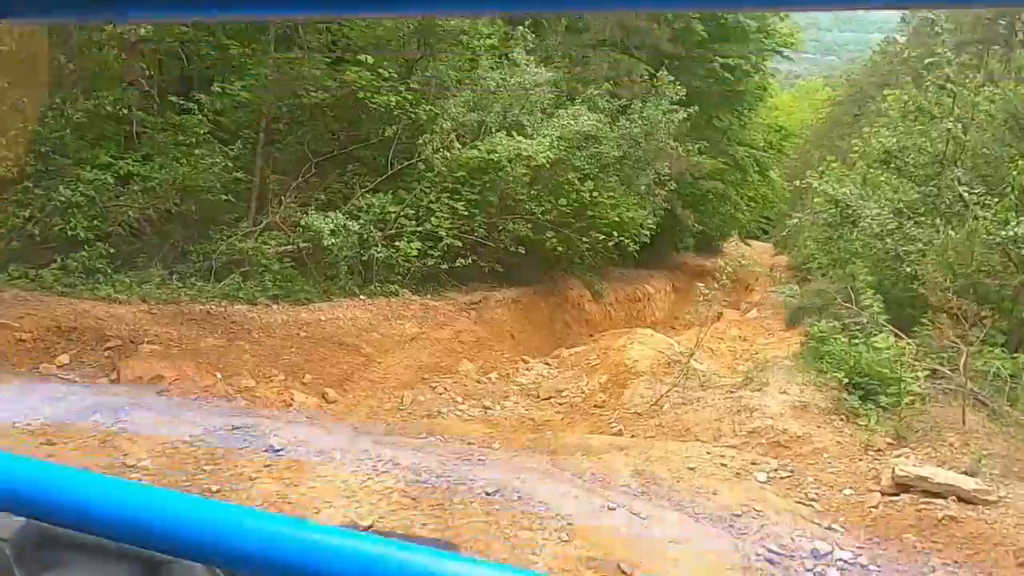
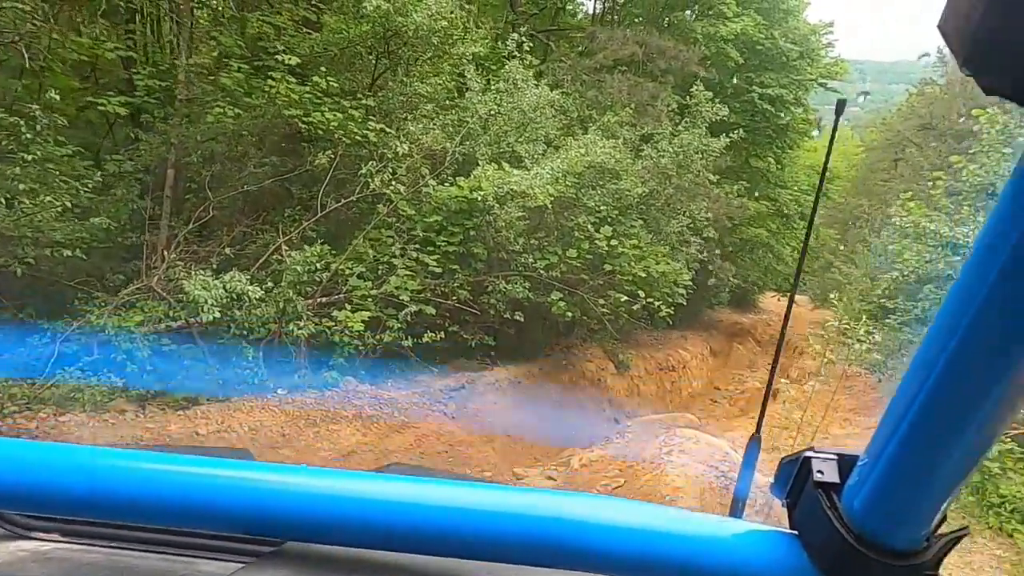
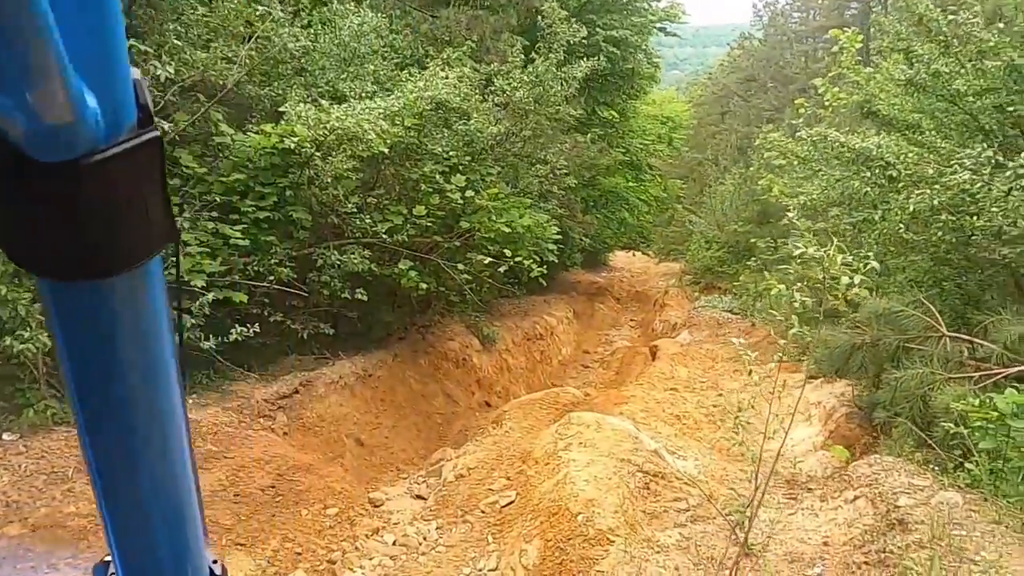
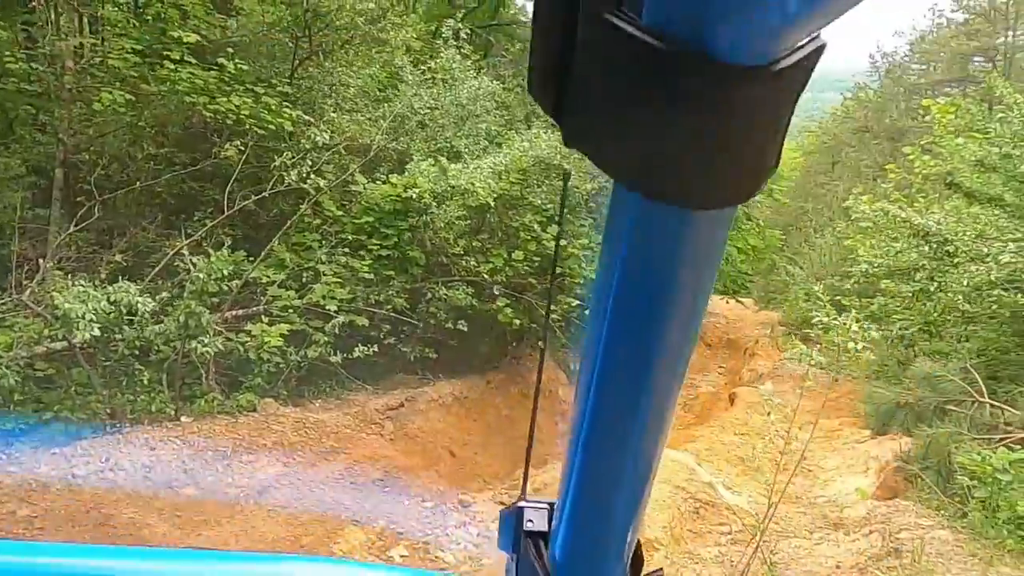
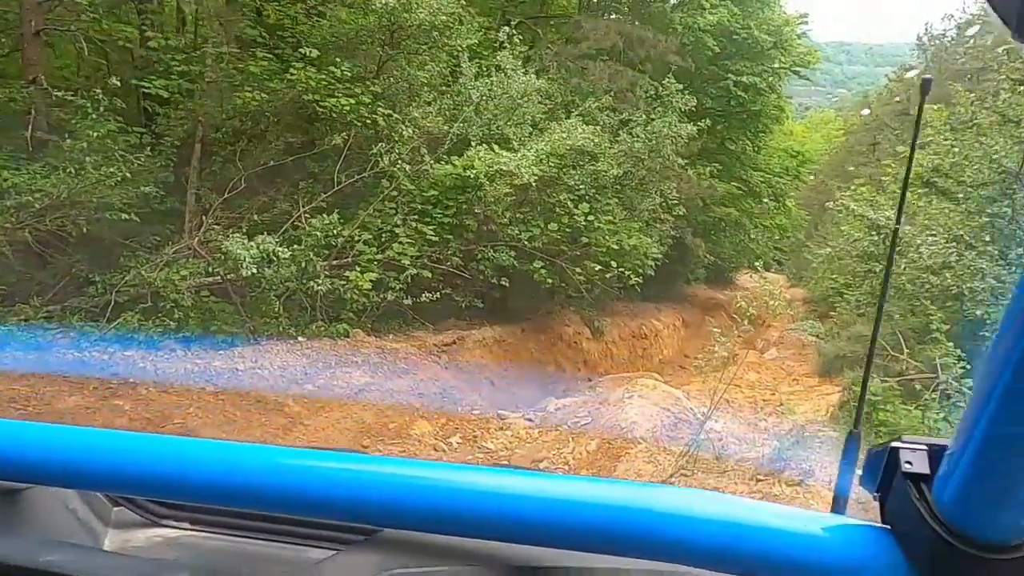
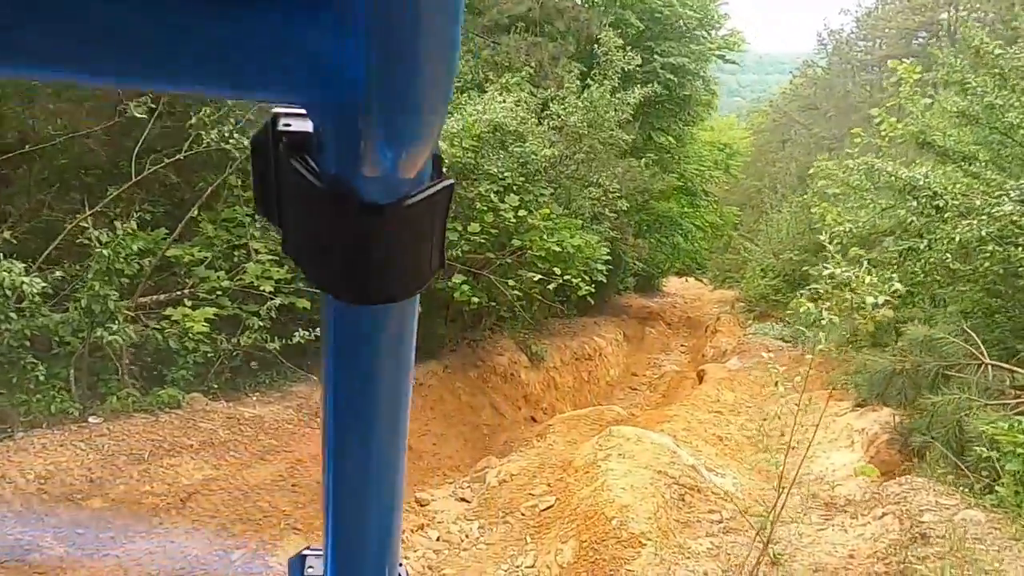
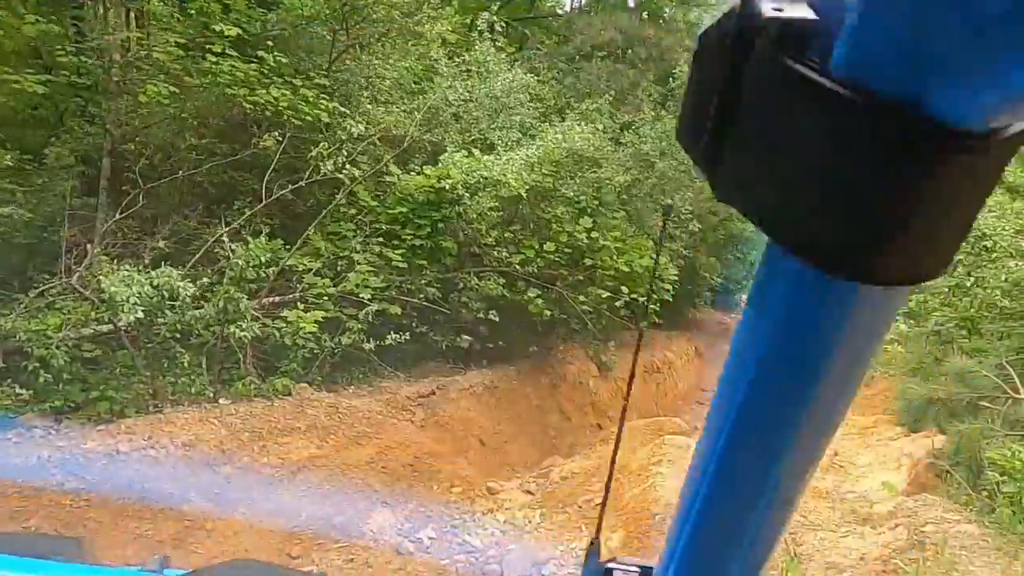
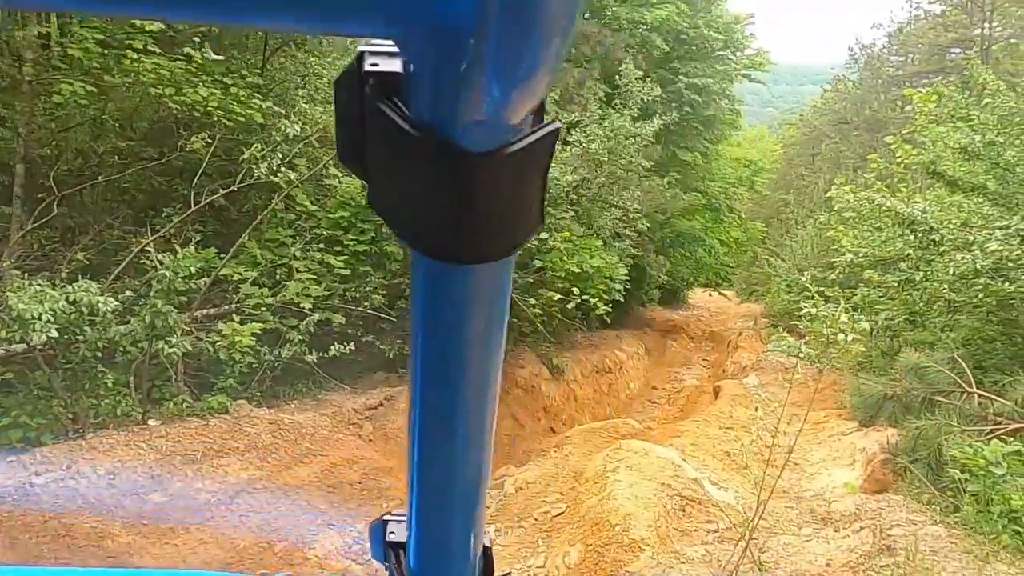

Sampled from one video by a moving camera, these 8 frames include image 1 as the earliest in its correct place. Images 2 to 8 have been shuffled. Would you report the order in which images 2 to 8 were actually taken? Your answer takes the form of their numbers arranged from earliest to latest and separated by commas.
5, 2, 7, 4, 8, 6, 3
